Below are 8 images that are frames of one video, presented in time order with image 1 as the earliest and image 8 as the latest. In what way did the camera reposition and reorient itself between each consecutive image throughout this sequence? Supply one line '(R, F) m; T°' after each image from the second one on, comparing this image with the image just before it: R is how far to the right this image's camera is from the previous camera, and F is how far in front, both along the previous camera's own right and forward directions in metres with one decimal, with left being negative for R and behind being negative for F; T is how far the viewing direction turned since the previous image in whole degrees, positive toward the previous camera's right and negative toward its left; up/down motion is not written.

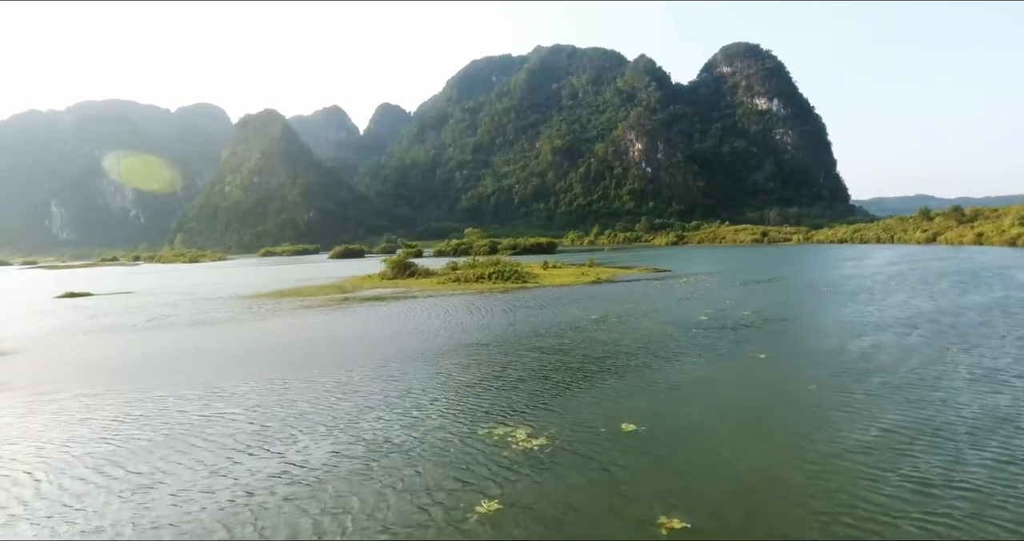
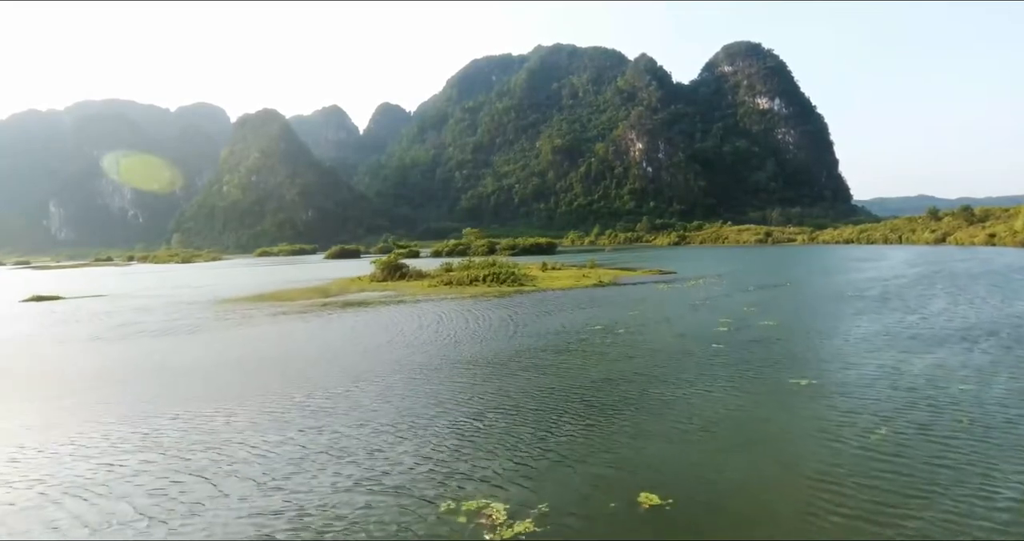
(+0.2, +2.9) m; 0°
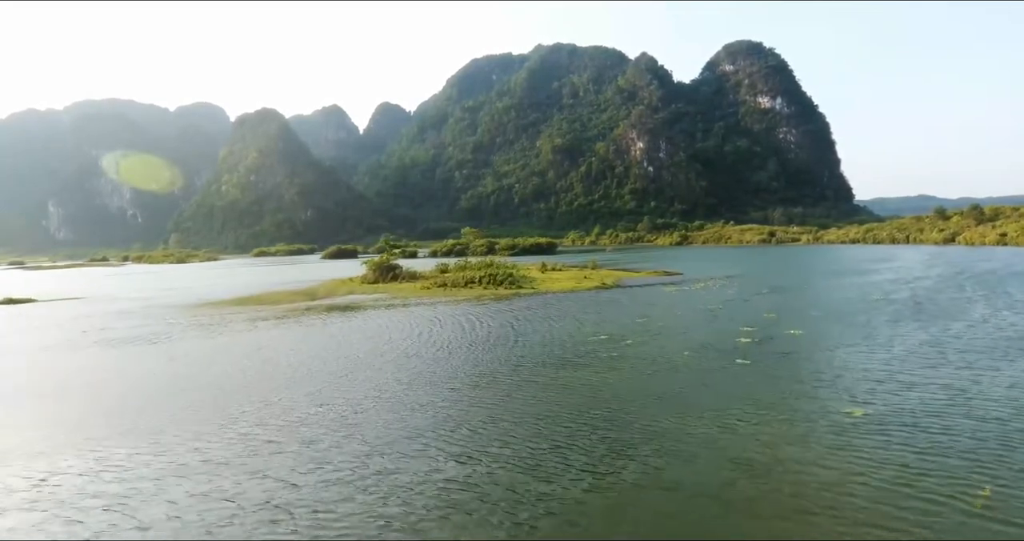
(+0.2, +2.5) m; 0°
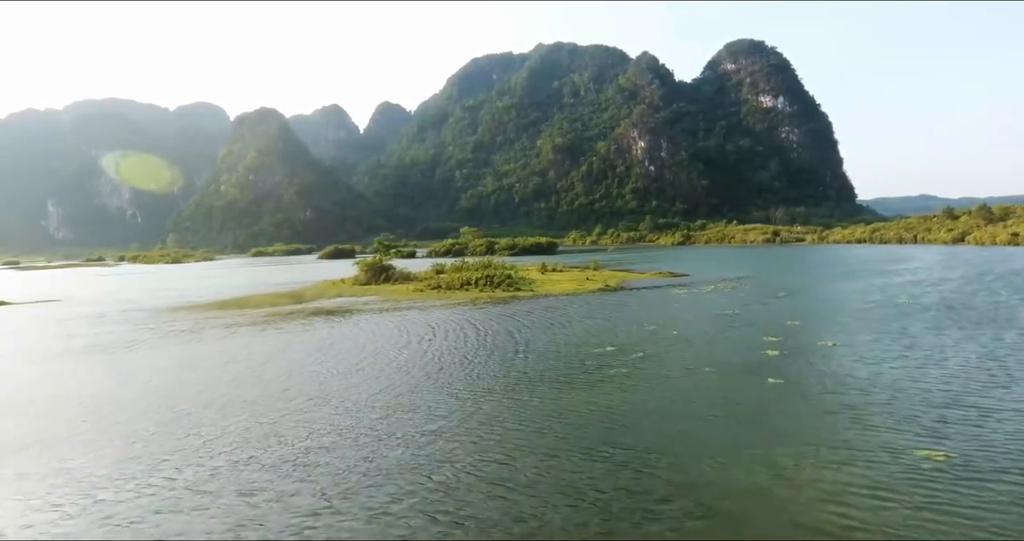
(+0.1, +2.3) m; 0°
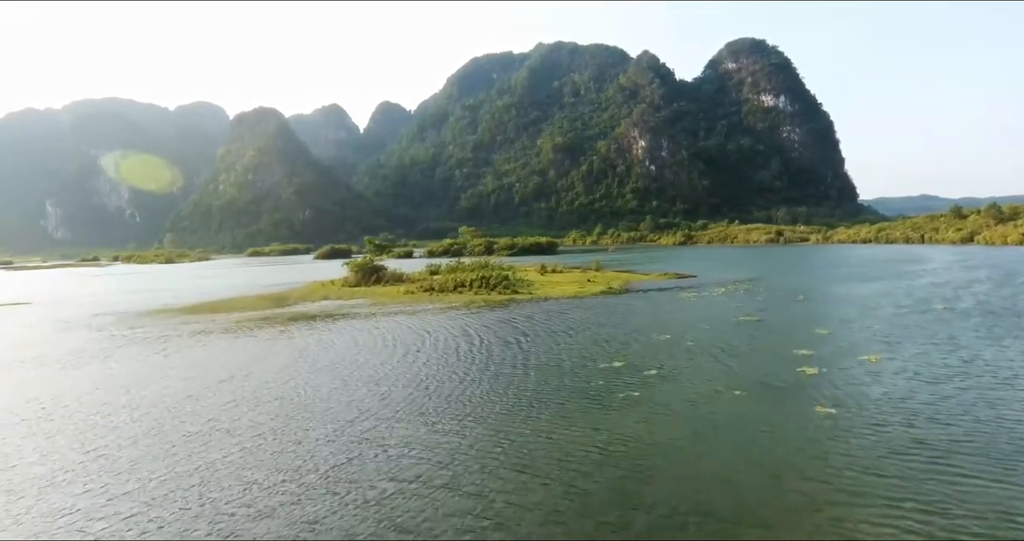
(+0.2, +2.5) m; 0°
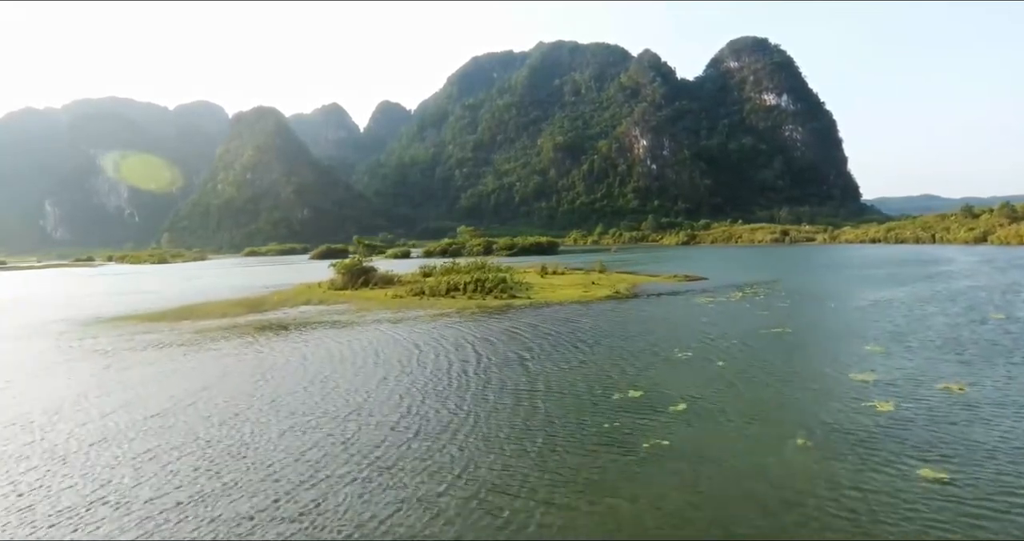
(+0.1, +3.1) m; 0°
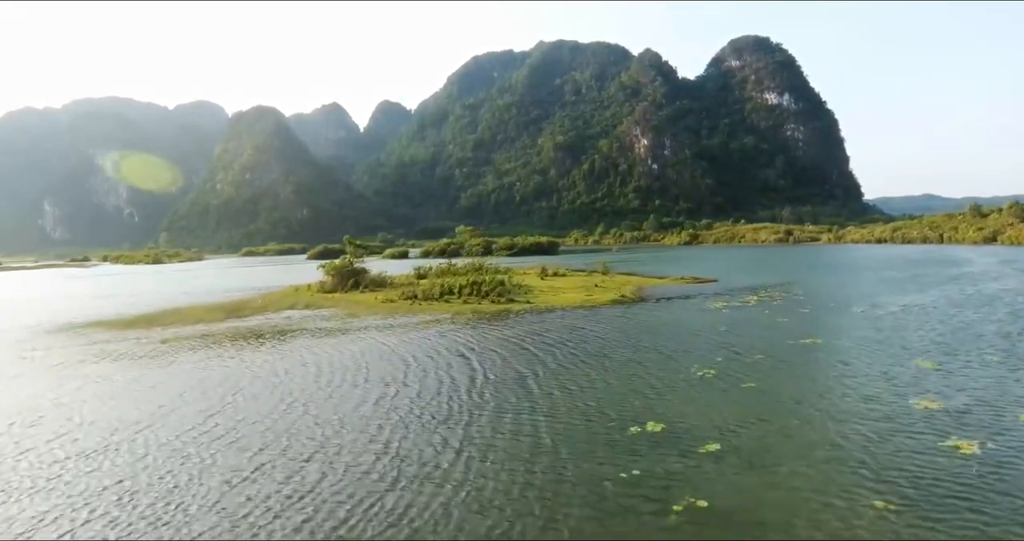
(+0.1, +2.3) m; 0°
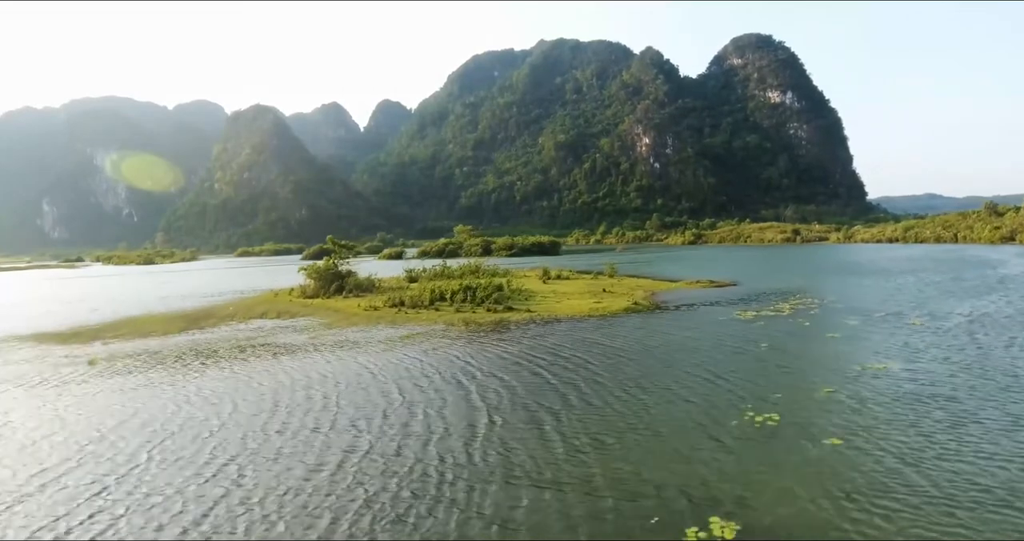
(+0.1, +3.7) m; 0°
